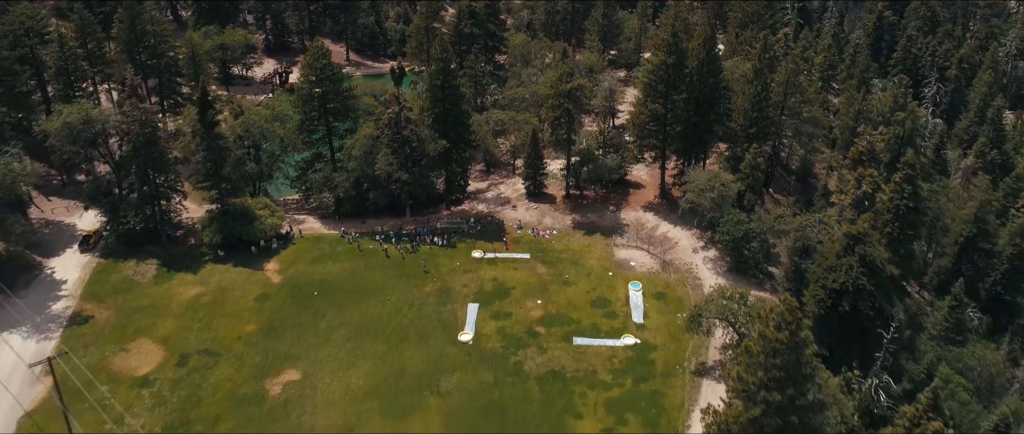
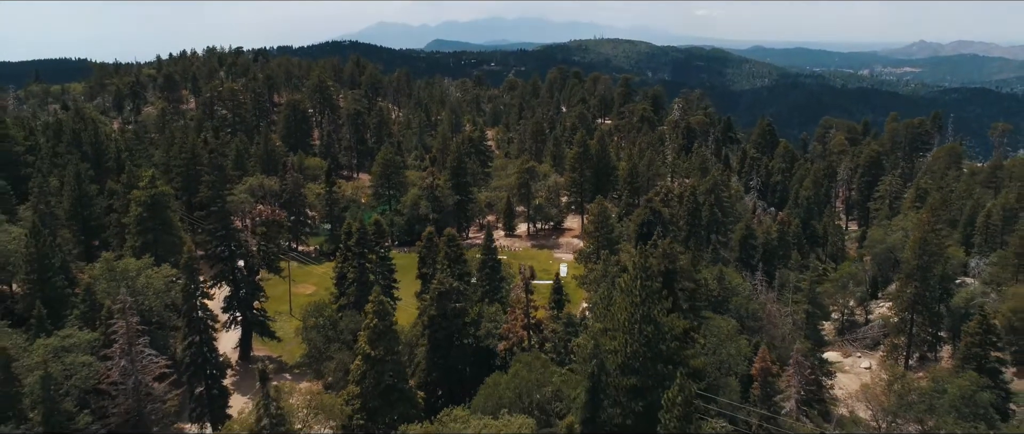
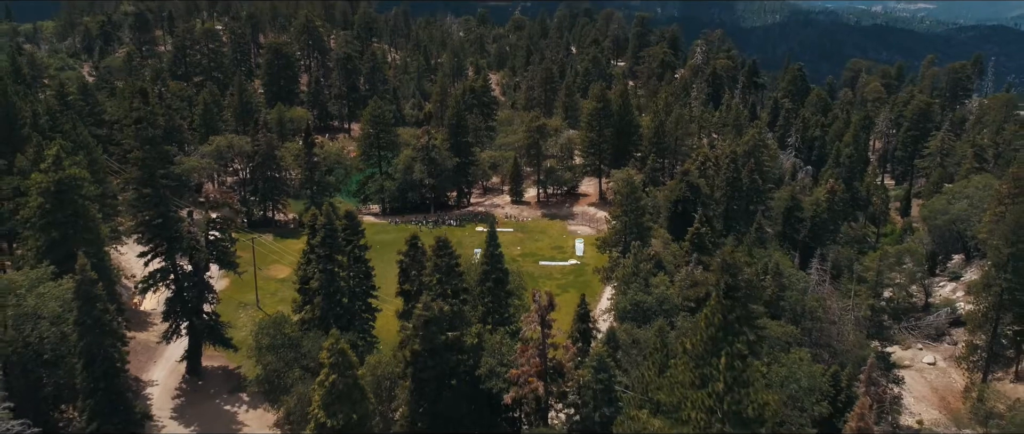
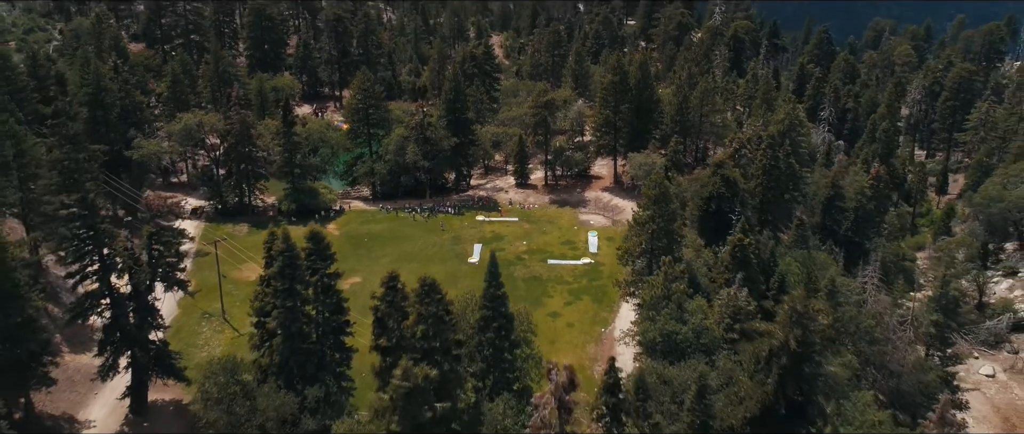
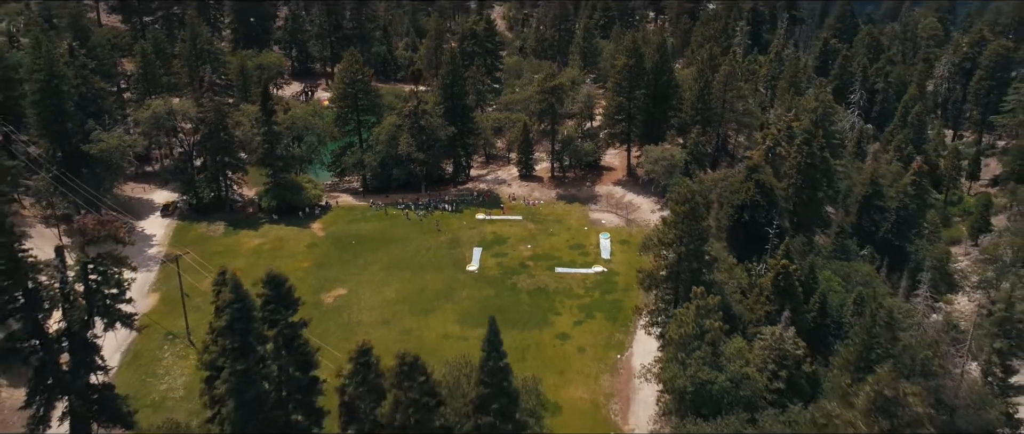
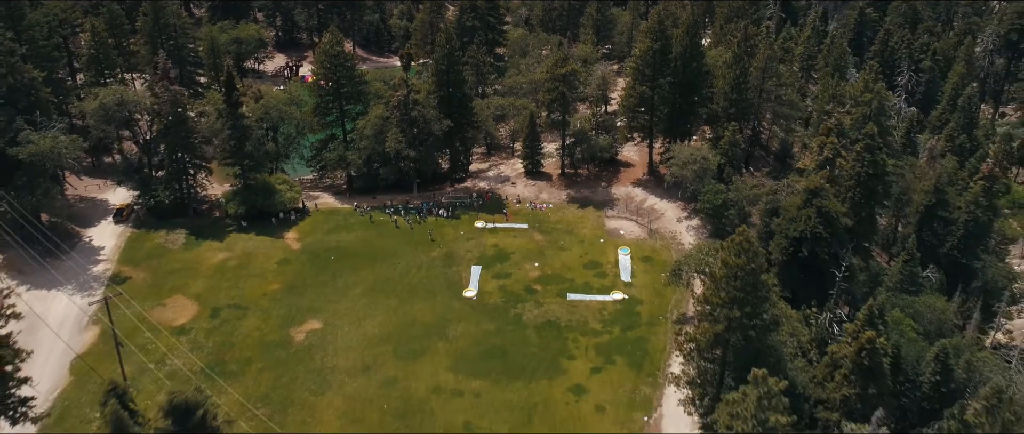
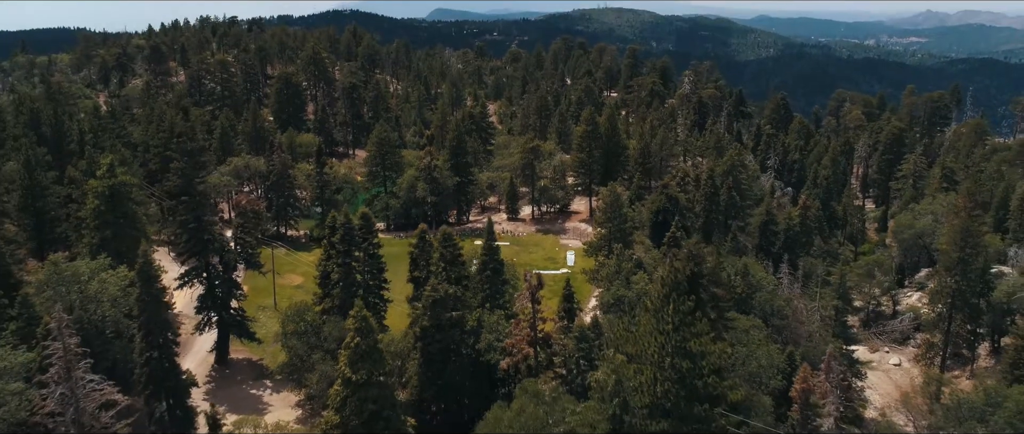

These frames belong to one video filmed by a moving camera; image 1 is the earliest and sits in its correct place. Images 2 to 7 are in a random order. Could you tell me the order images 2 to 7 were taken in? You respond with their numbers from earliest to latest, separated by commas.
6, 5, 4, 3, 7, 2
